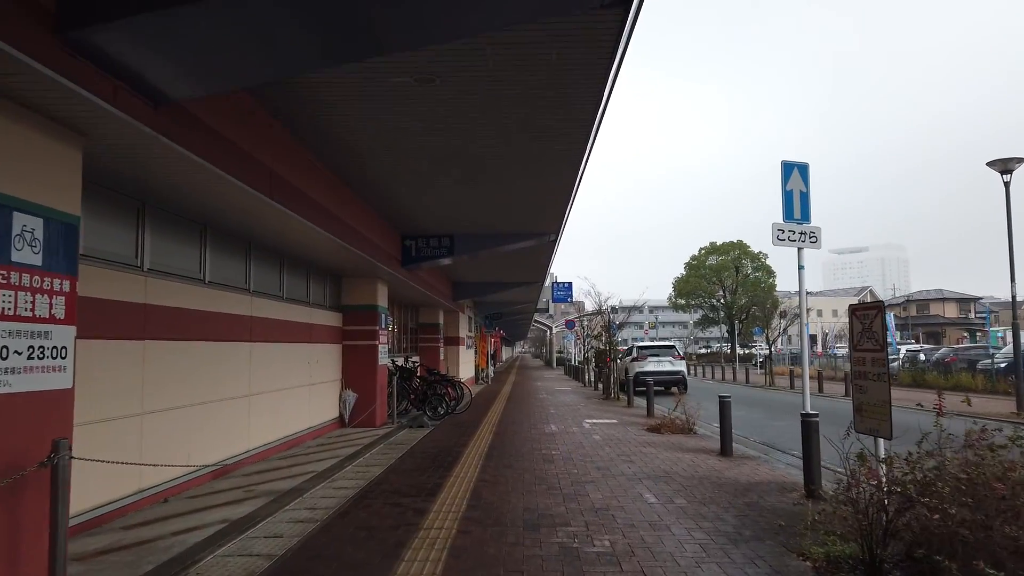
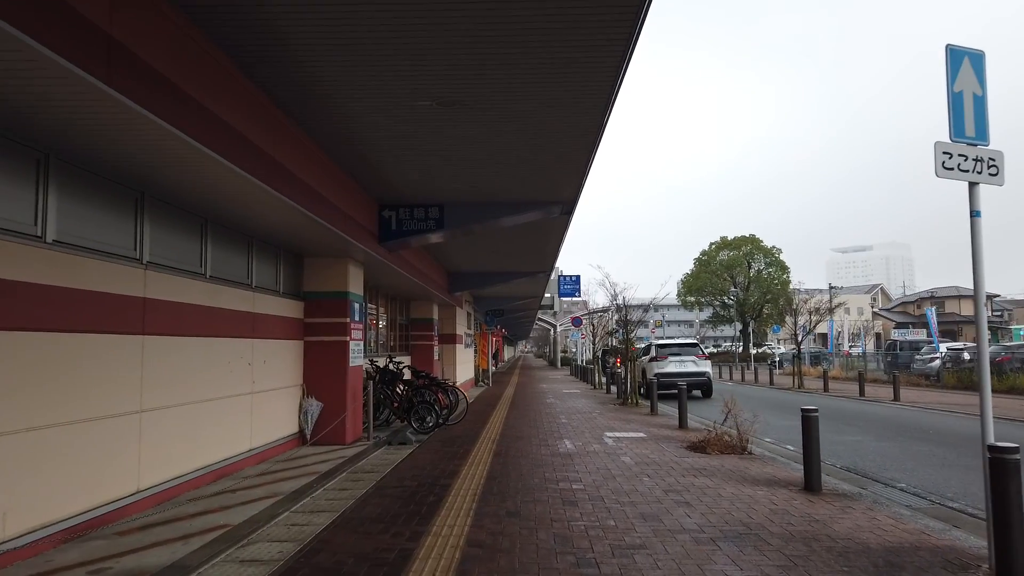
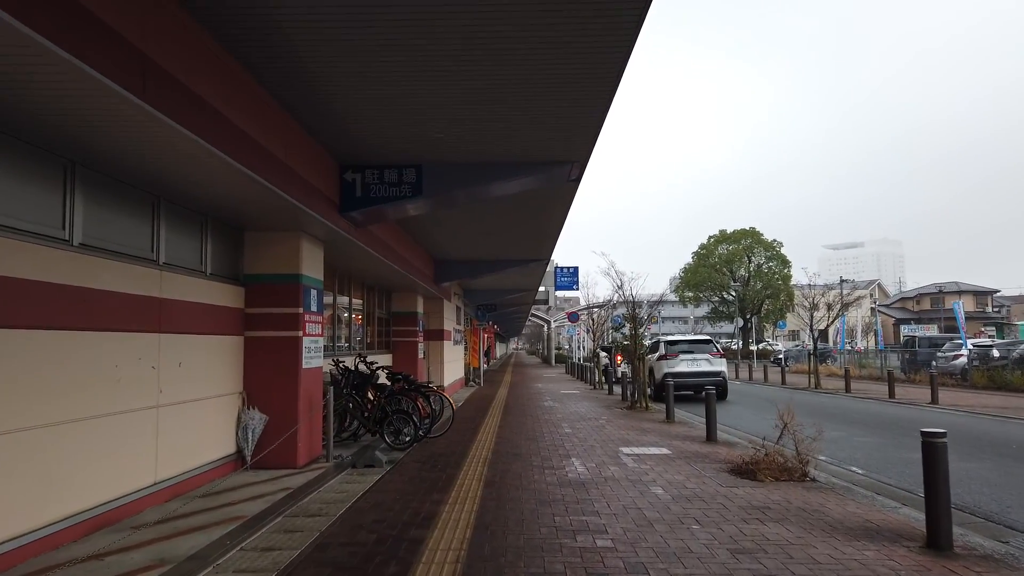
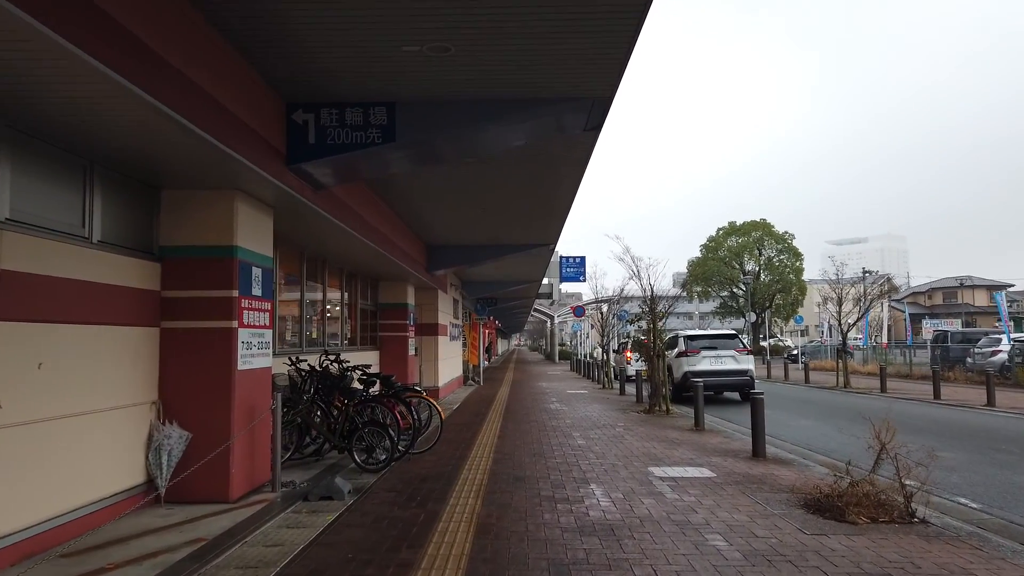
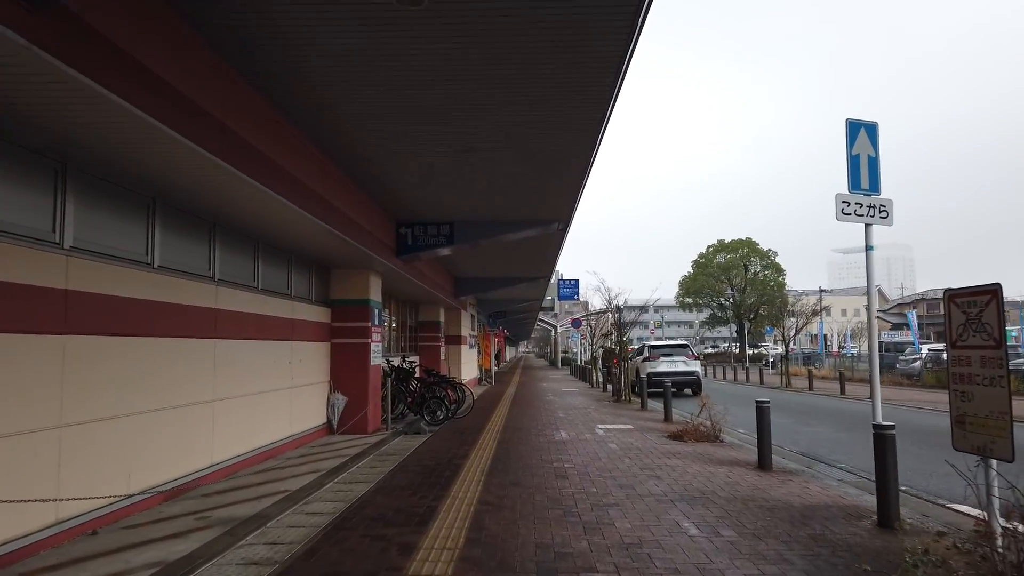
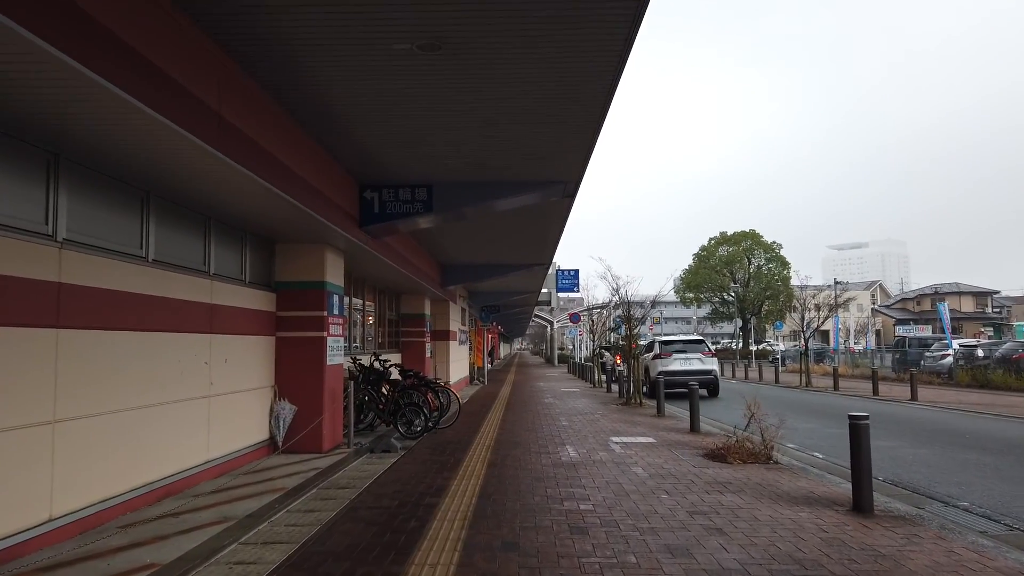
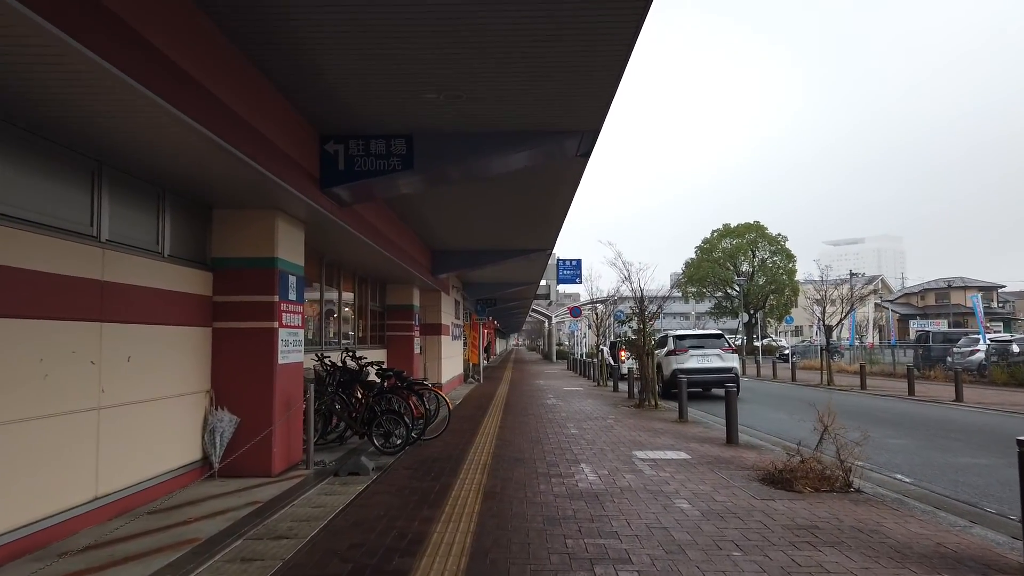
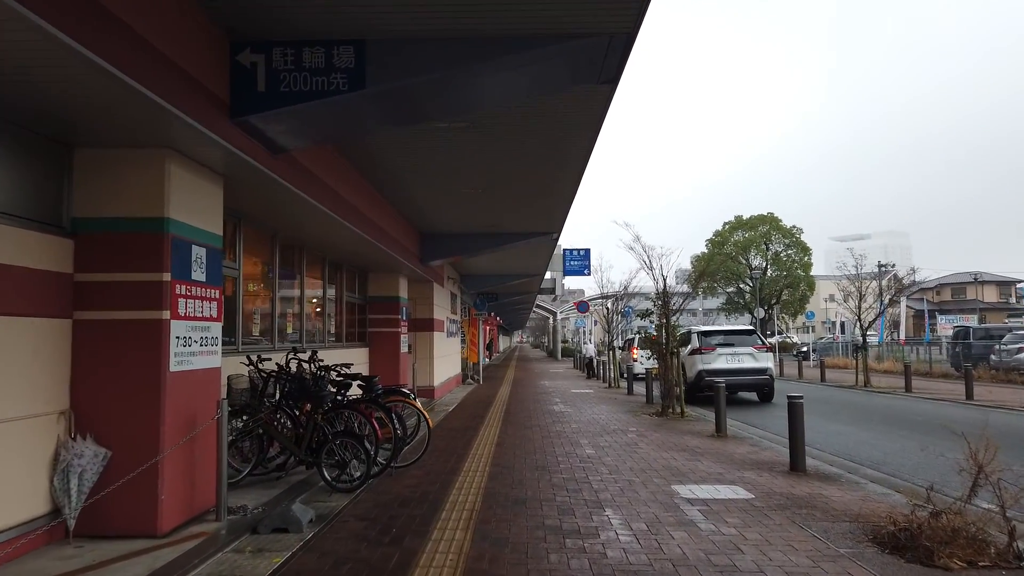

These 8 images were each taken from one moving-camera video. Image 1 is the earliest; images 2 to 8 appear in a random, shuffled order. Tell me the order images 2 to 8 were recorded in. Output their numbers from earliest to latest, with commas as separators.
5, 2, 6, 3, 7, 4, 8
